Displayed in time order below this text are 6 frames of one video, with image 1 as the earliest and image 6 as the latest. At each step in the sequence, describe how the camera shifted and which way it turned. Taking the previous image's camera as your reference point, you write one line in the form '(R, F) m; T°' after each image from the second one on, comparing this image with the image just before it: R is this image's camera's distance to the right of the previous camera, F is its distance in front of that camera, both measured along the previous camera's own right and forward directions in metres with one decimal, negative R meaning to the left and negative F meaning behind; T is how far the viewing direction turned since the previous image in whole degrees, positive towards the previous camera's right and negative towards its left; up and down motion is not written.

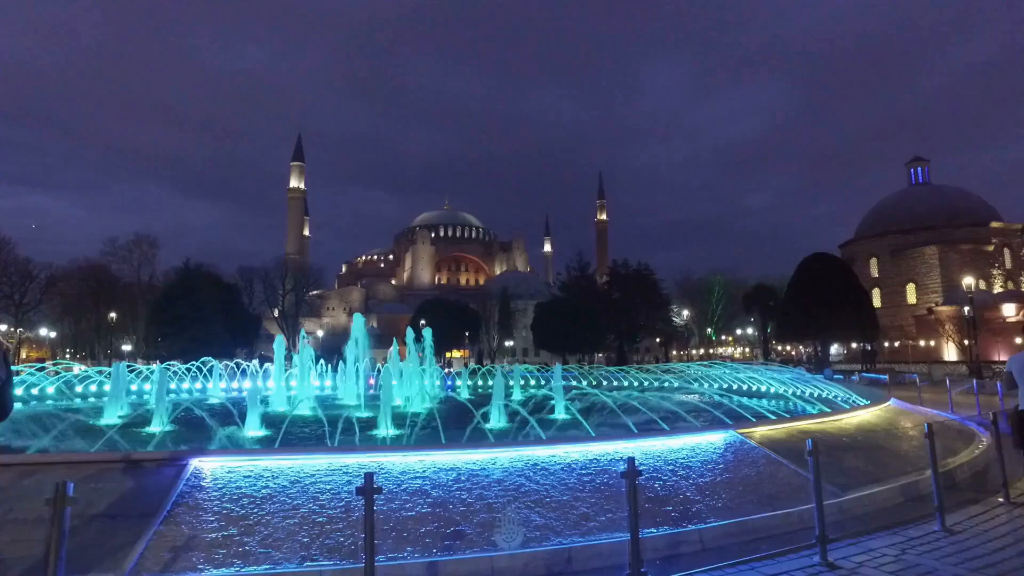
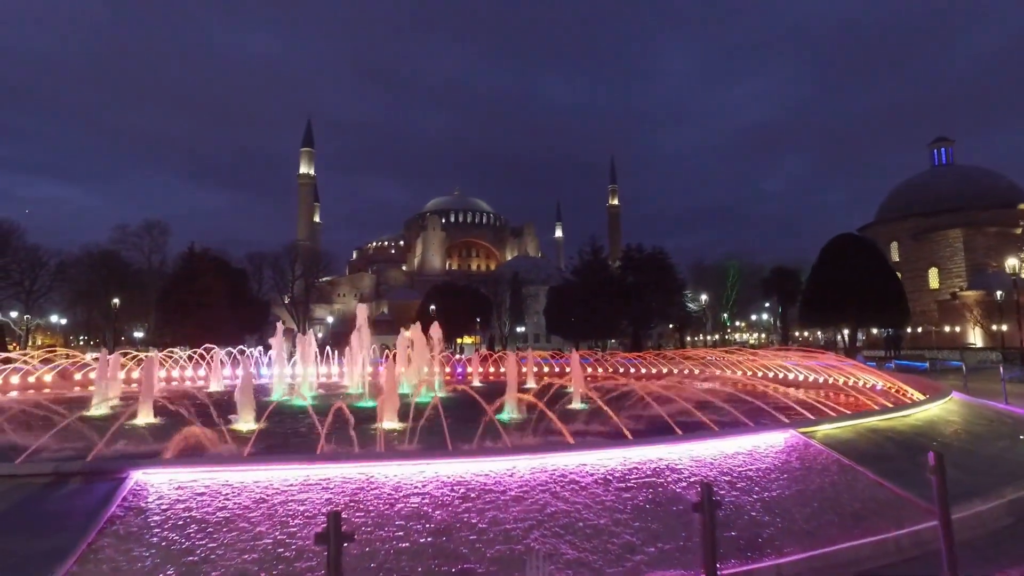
(-0.1, +1.2) m; -1°
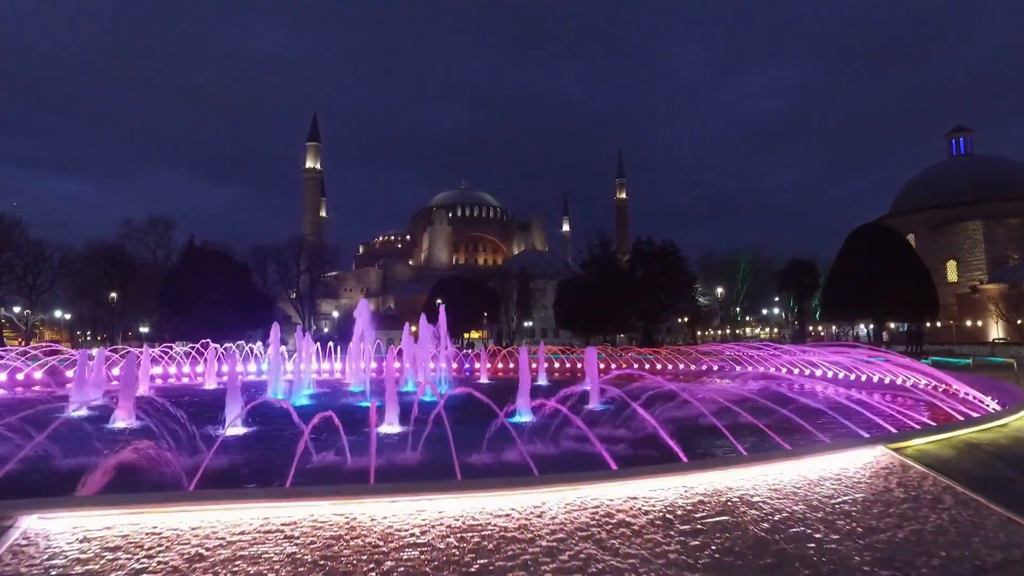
(-0.1, +1.3) m; -1°
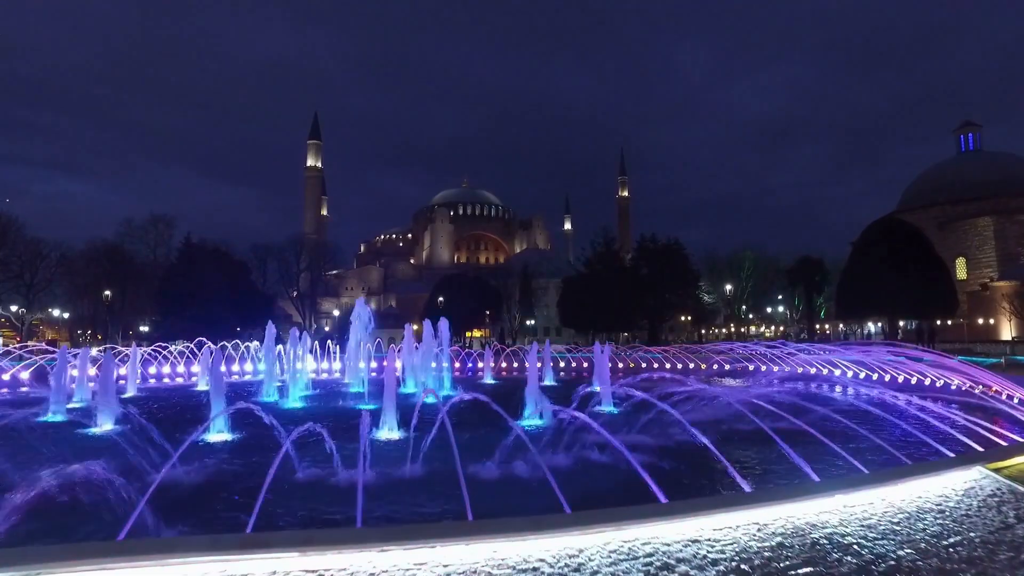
(-0.1, +0.9) m; 0°
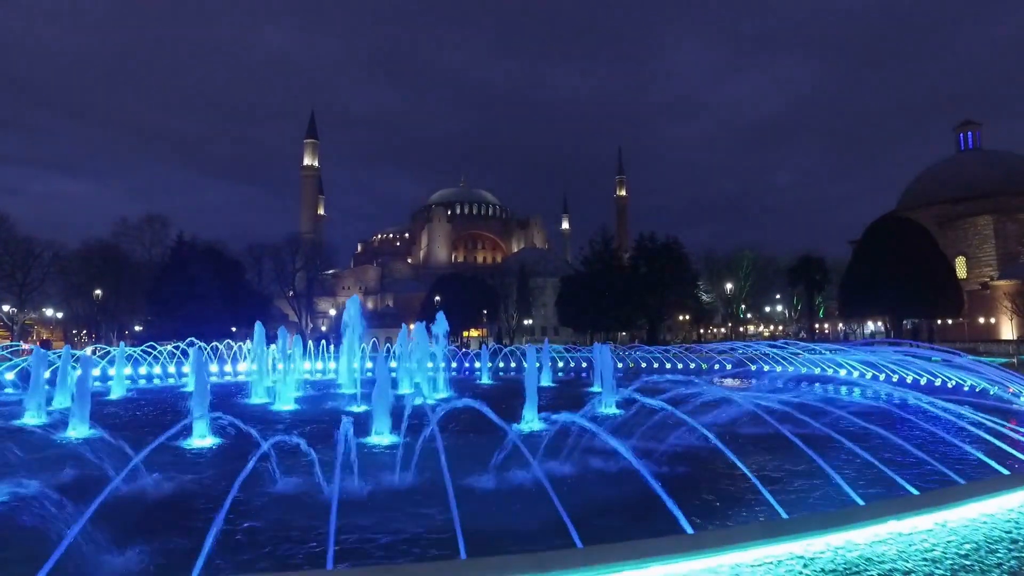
(0.0, +0.5) m; 0°
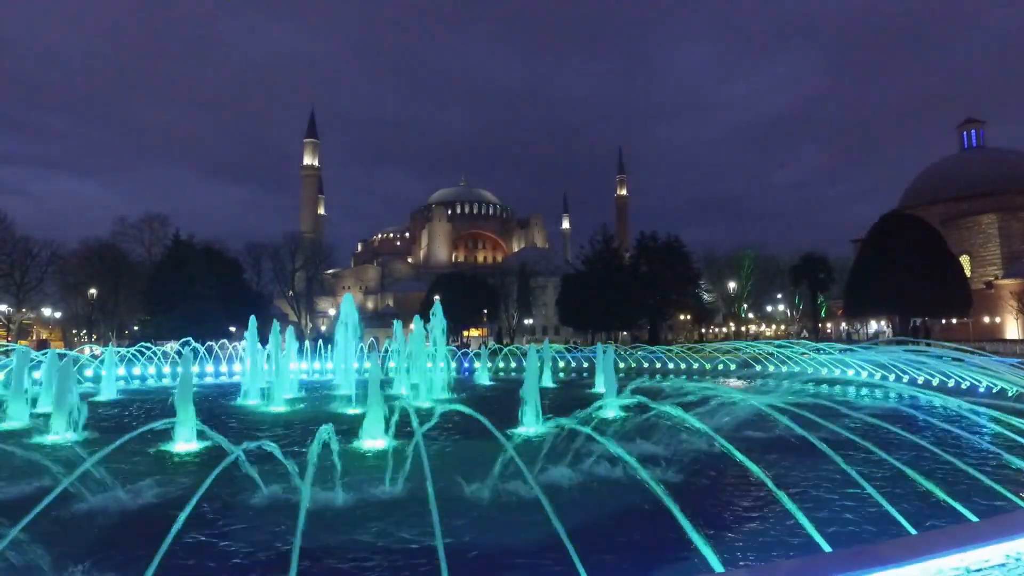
(0.0, +0.4) m; 0°
